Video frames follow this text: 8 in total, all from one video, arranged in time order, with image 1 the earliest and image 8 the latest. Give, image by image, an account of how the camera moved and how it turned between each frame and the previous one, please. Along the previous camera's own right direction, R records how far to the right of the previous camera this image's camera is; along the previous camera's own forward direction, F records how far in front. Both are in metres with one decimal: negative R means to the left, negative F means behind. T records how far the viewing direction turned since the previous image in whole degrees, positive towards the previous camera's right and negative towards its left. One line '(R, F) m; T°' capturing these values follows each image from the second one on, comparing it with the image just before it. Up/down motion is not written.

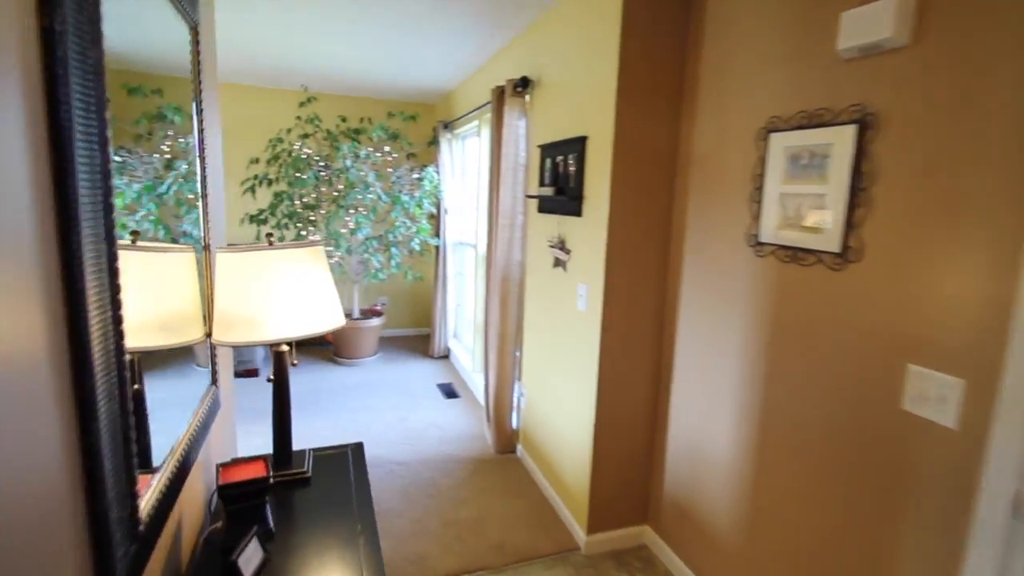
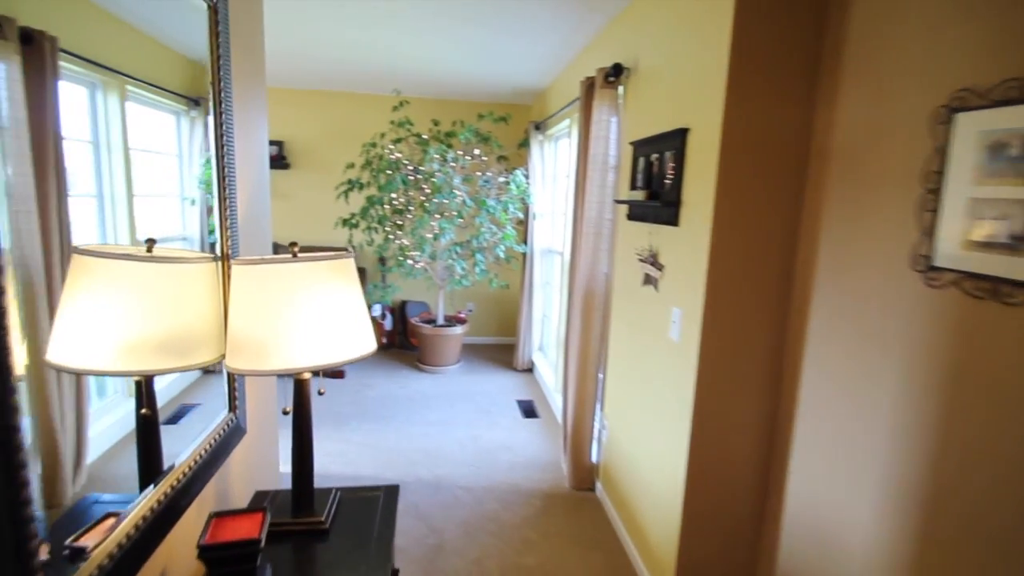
(+0.1, +0.3) m; -11°
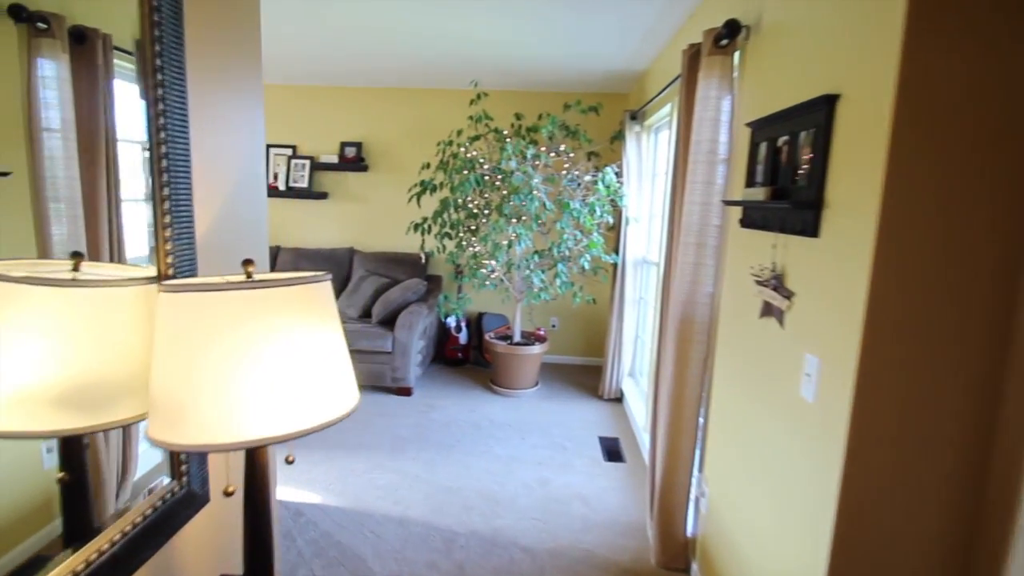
(+0.1, +0.4) m; -11°
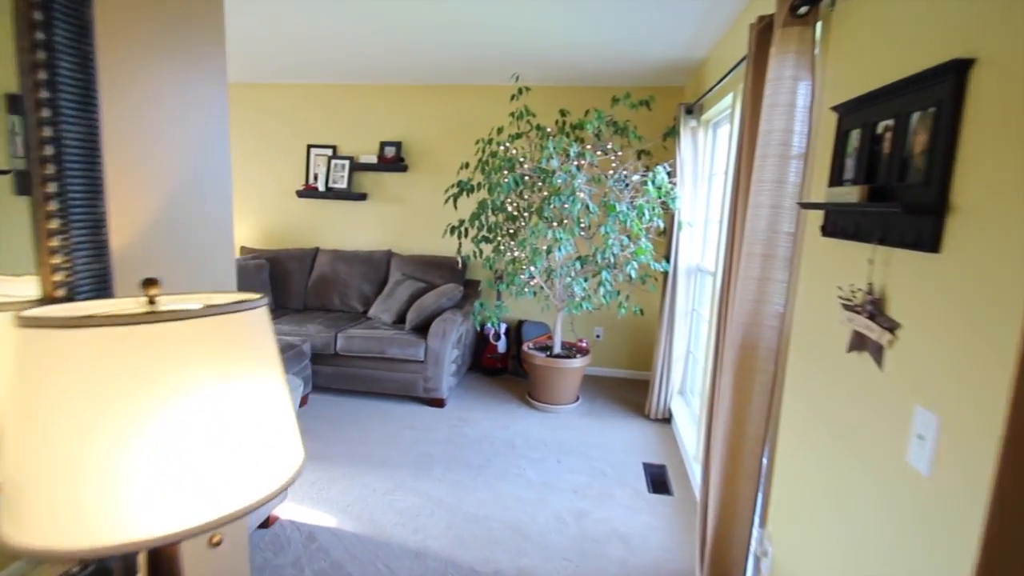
(+0.1, +0.2) m; -5°
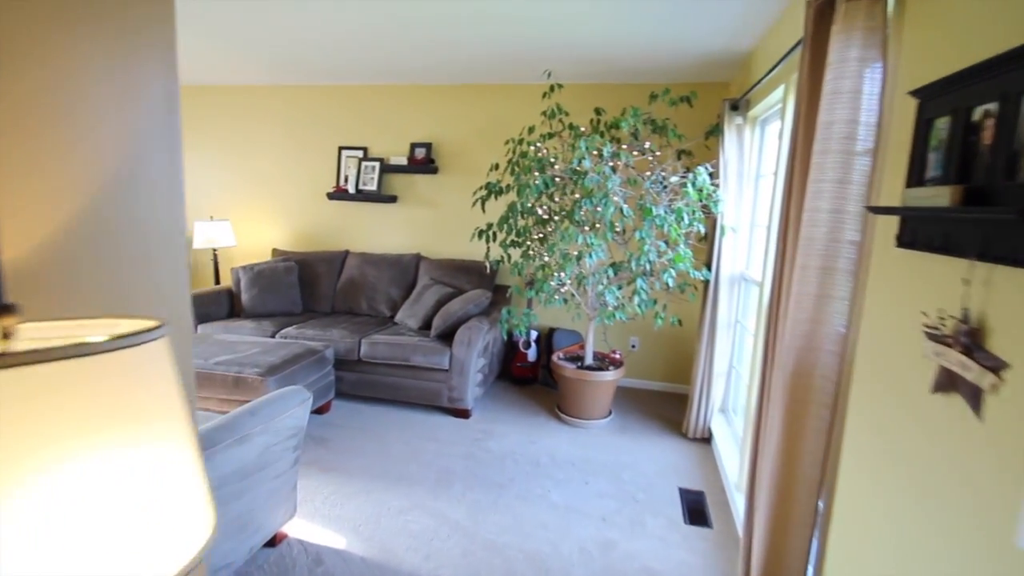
(+0.1, +0.2) m; -4°
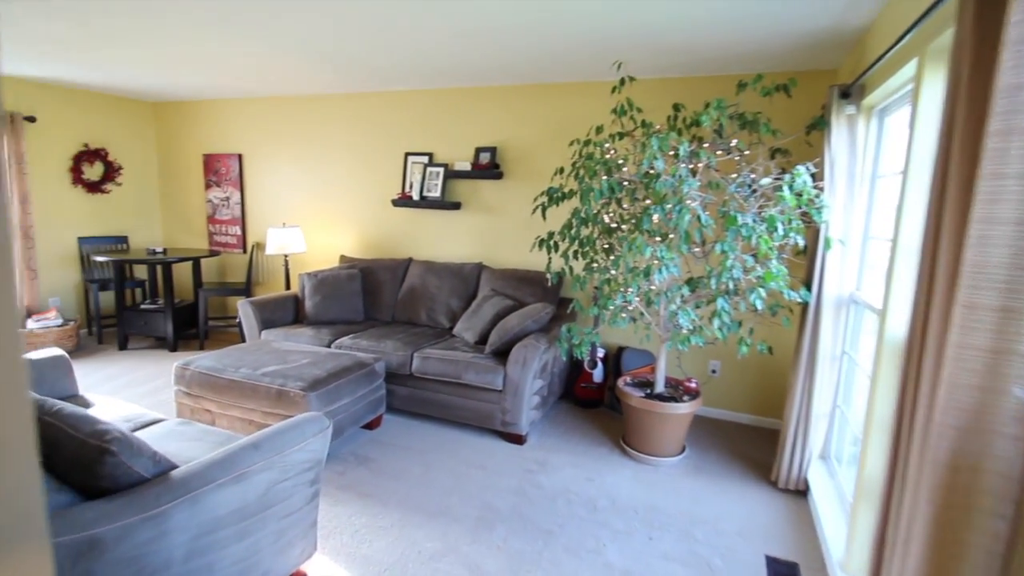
(+0.1, +0.3) m; -9°
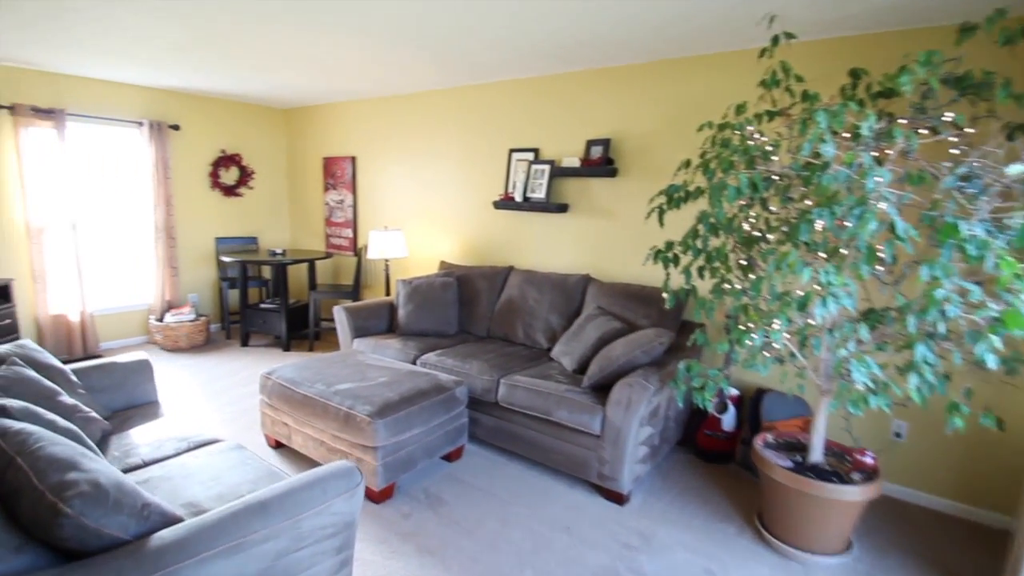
(+0.1, +0.5) m; -14°
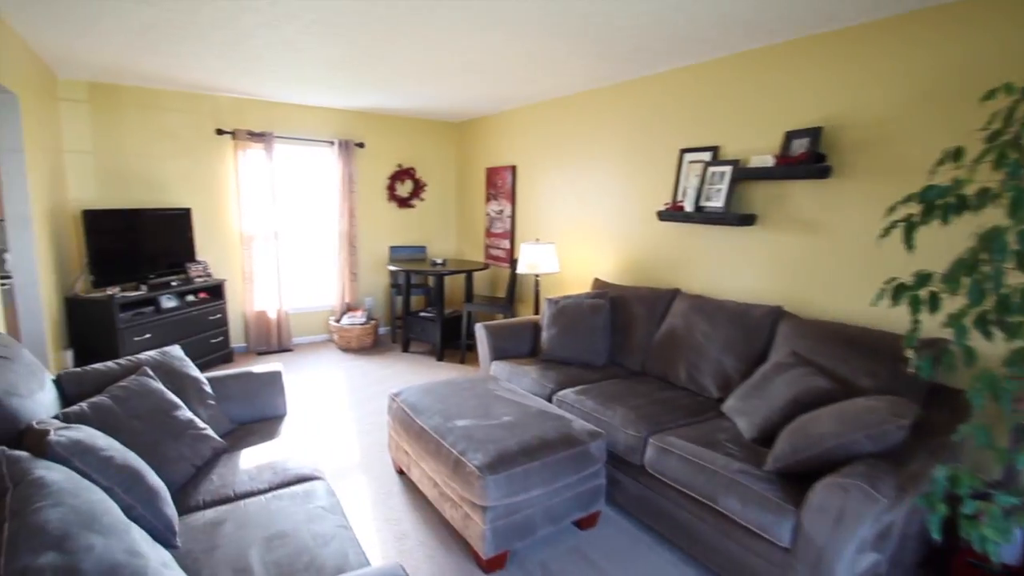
(+0.1, +0.5) m; -19°
